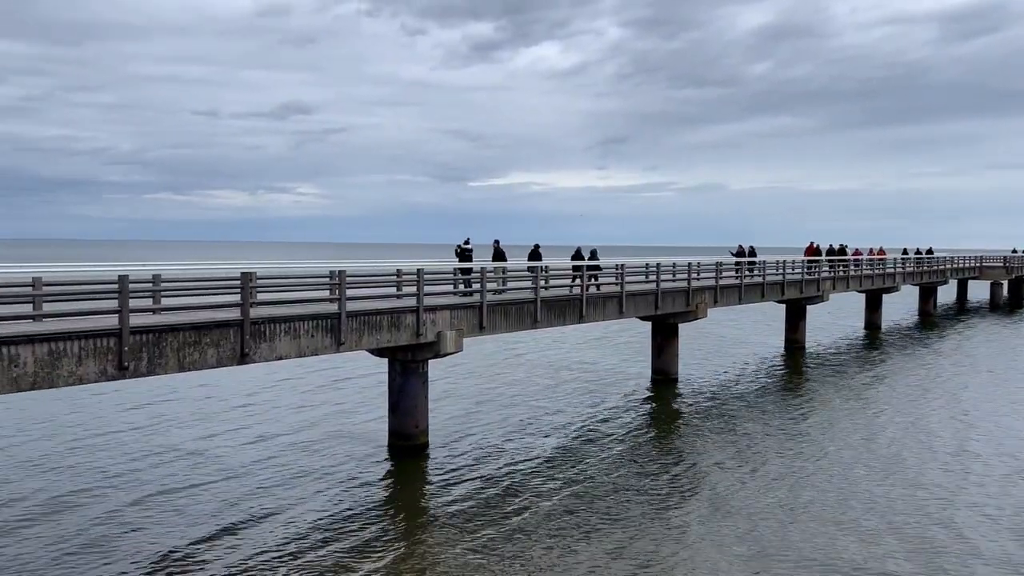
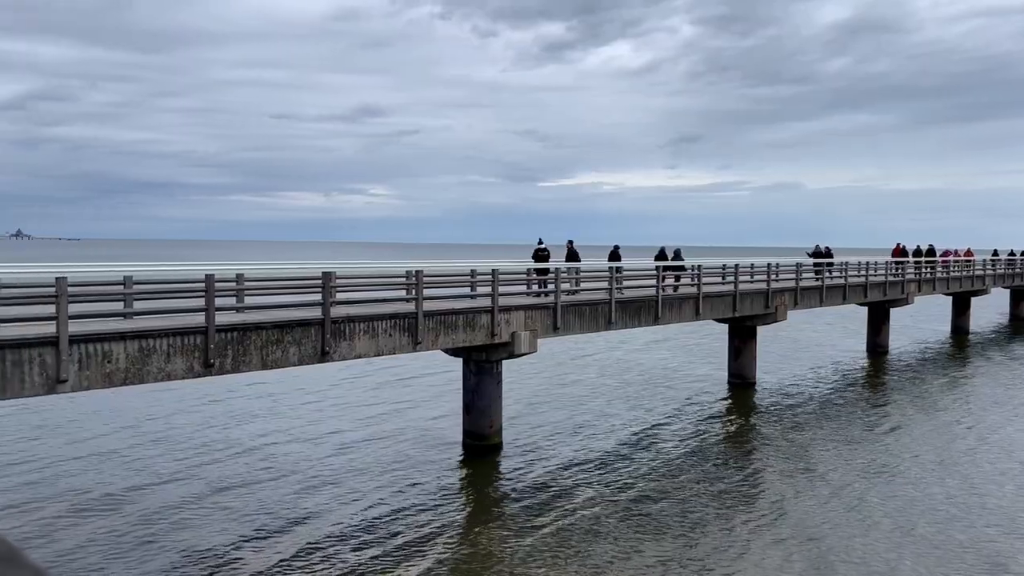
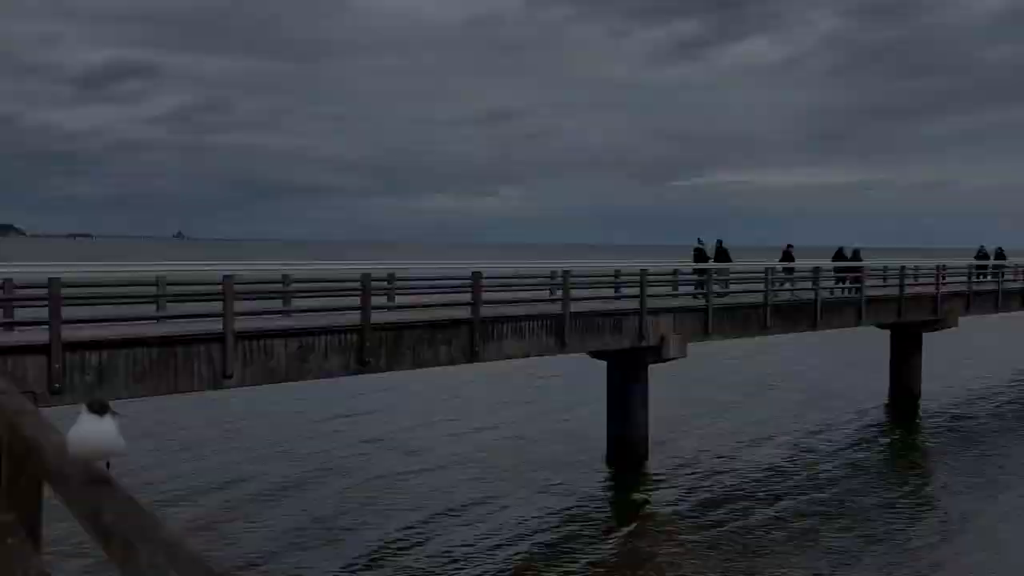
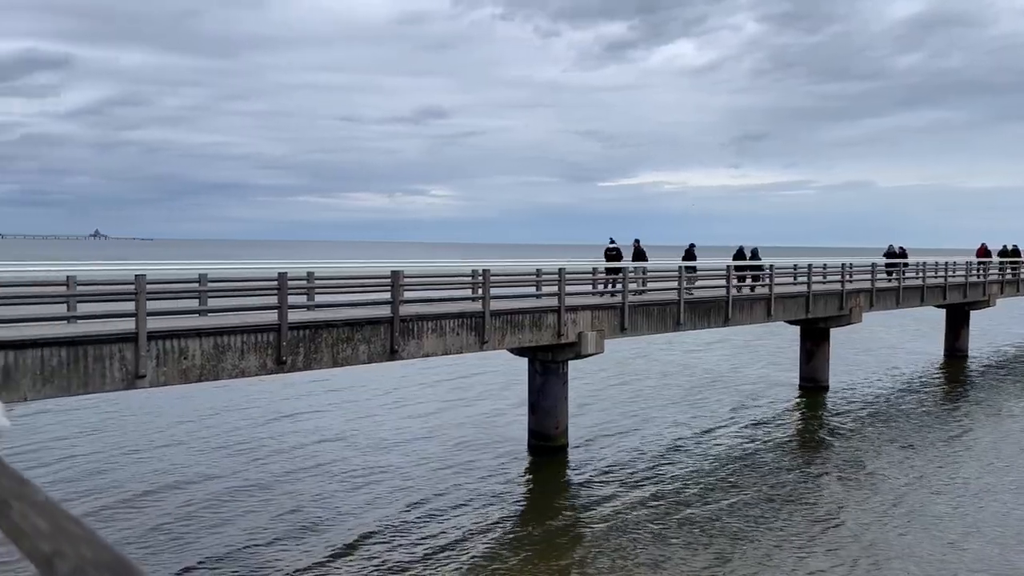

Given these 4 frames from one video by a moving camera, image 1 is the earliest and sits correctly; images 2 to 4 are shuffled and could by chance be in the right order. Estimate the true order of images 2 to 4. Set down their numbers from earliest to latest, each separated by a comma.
2, 4, 3
